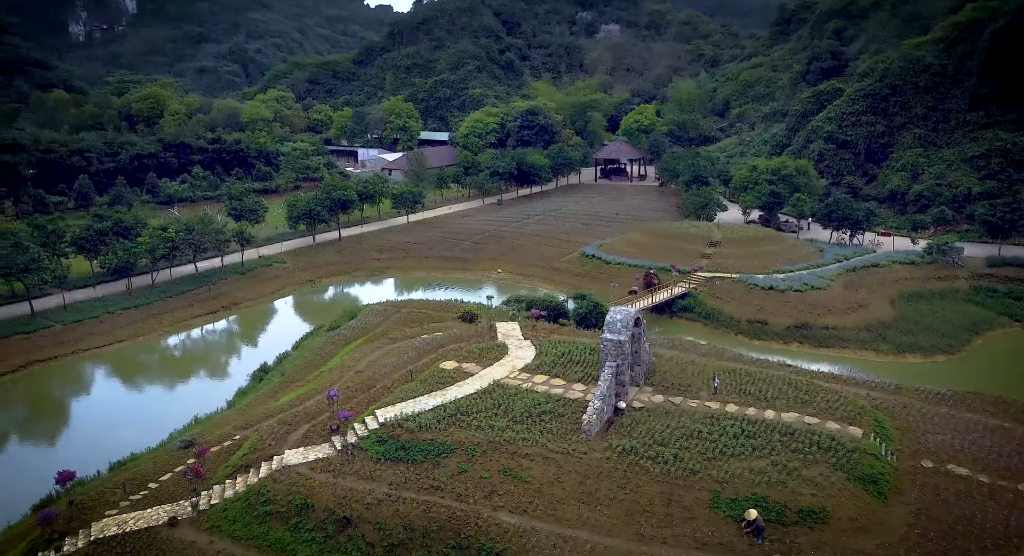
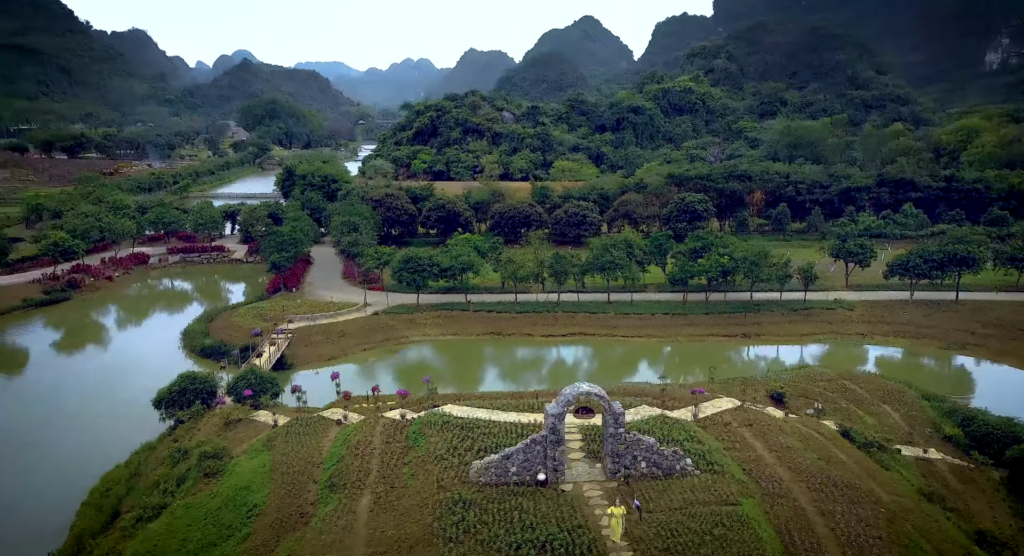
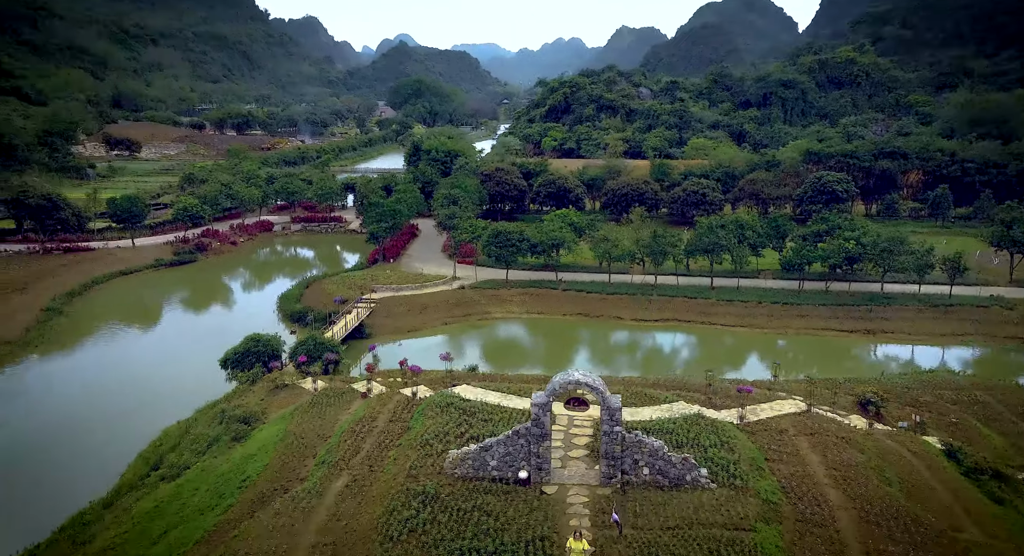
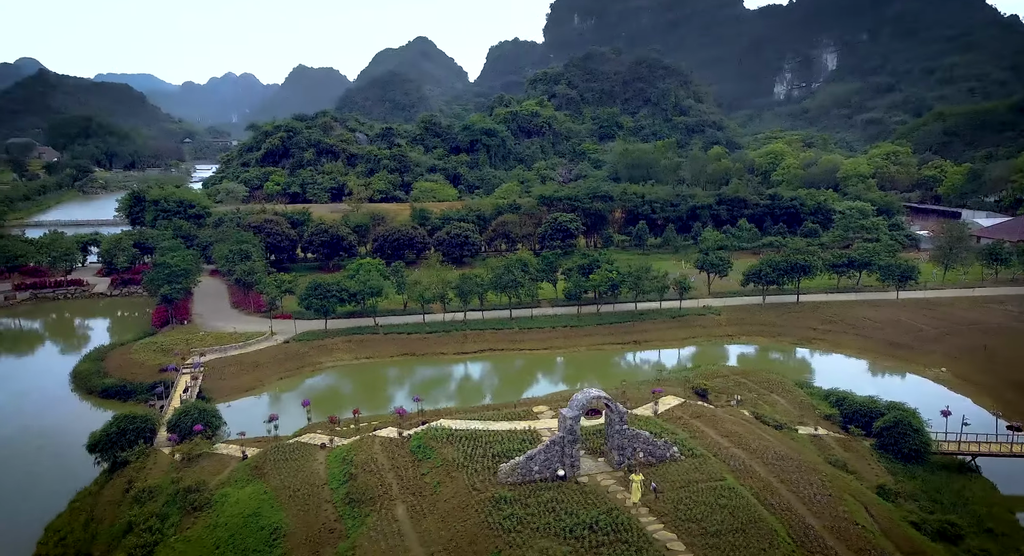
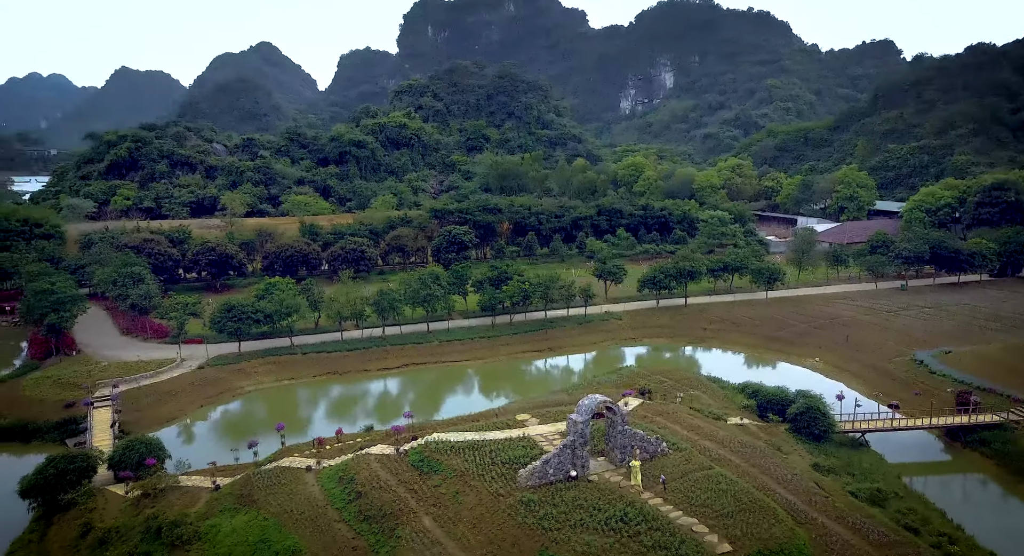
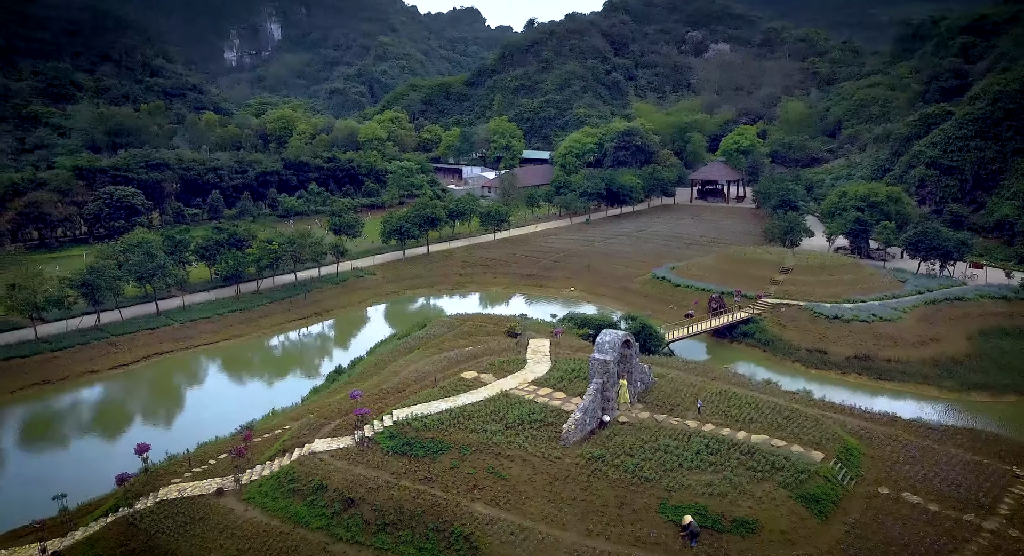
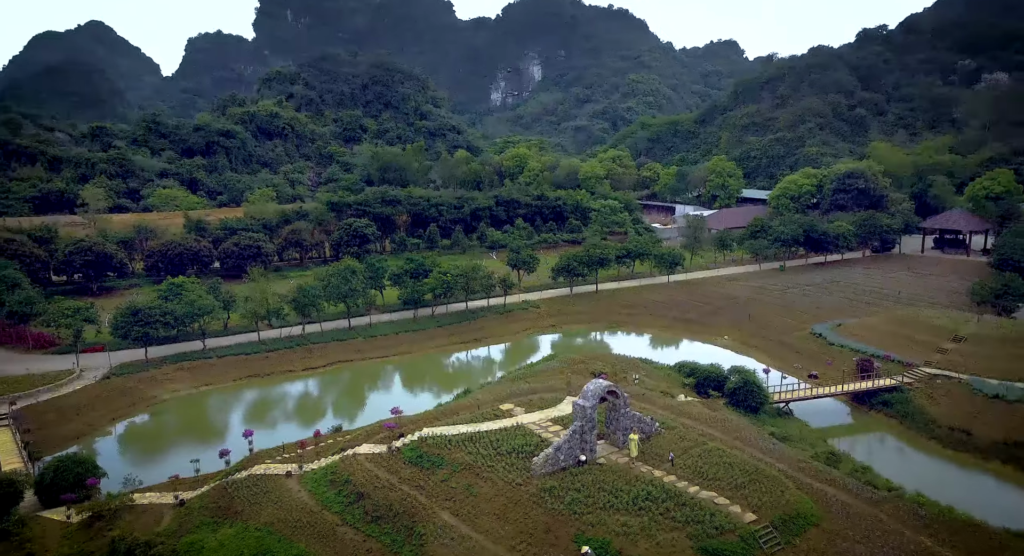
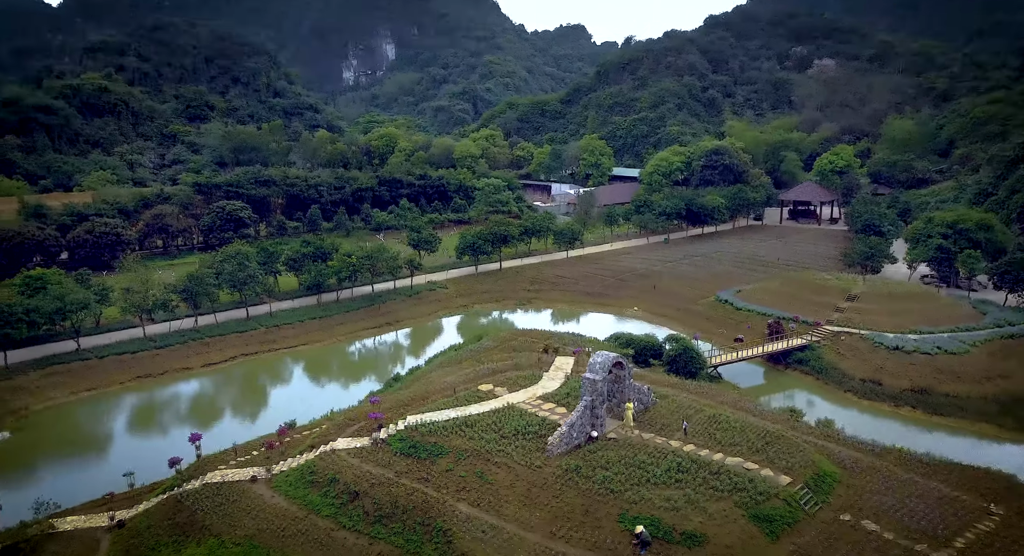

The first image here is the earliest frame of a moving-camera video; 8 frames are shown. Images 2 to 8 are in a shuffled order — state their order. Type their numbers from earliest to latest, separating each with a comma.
6, 8, 7, 5, 4, 2, 3
